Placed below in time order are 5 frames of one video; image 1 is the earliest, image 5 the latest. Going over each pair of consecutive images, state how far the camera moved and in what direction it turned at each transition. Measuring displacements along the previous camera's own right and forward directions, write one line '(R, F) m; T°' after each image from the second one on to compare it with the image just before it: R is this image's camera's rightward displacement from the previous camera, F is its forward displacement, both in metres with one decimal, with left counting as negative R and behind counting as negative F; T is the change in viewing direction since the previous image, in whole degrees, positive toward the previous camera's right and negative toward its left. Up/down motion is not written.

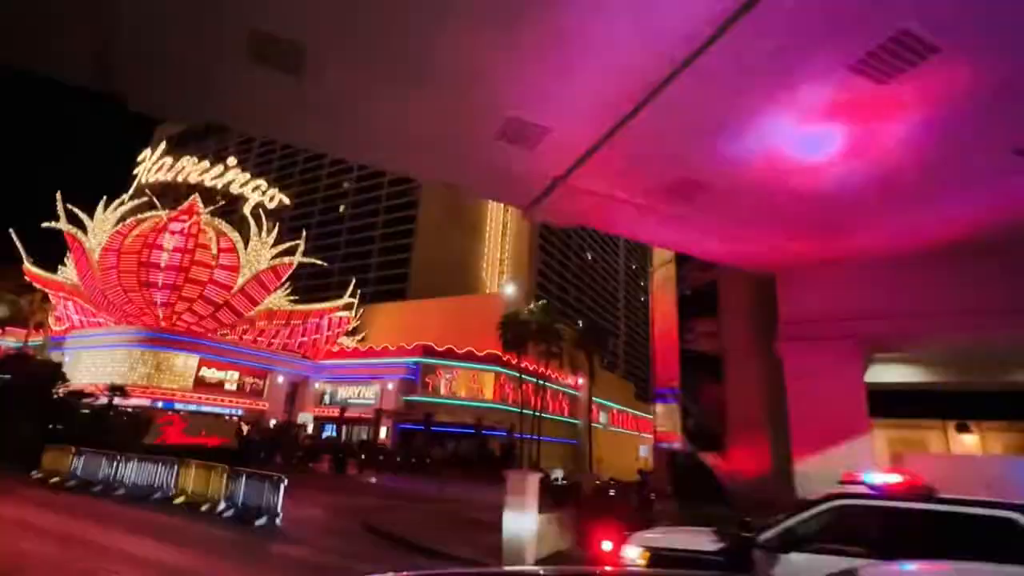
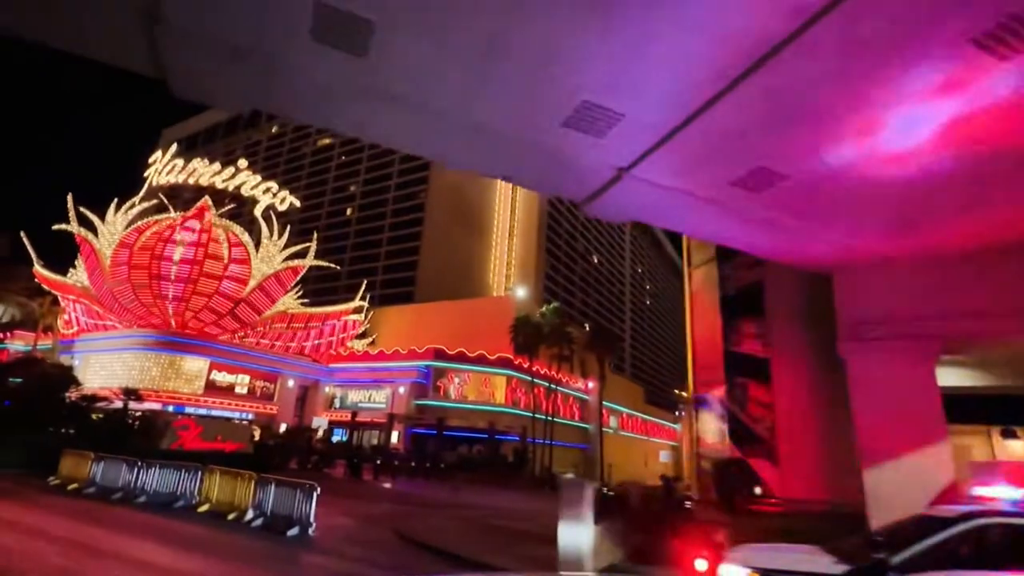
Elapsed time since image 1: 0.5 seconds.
(-0.7, +0.4) m; 0°
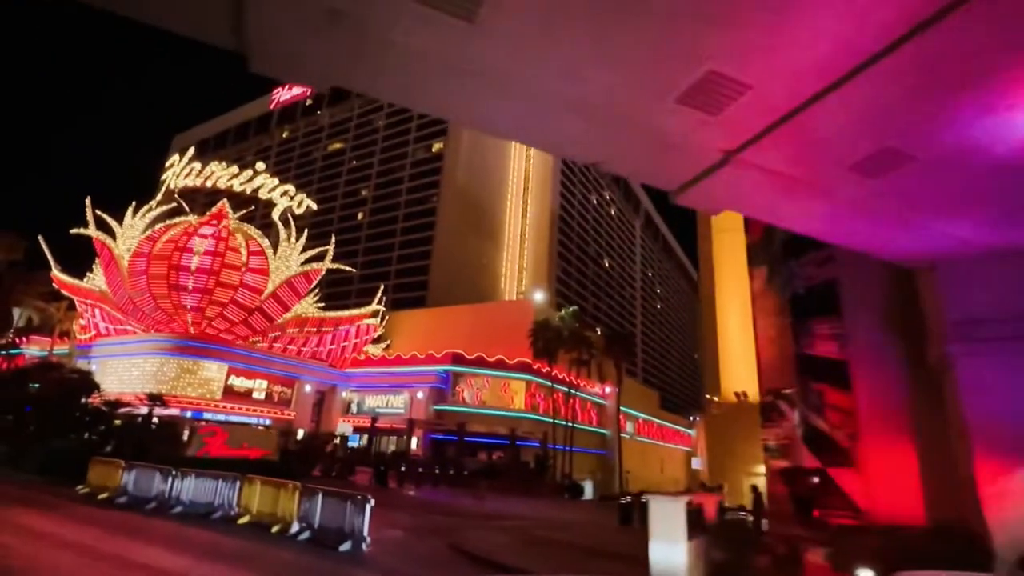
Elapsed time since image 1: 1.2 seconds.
(-0.9, +0.6) m; -1°
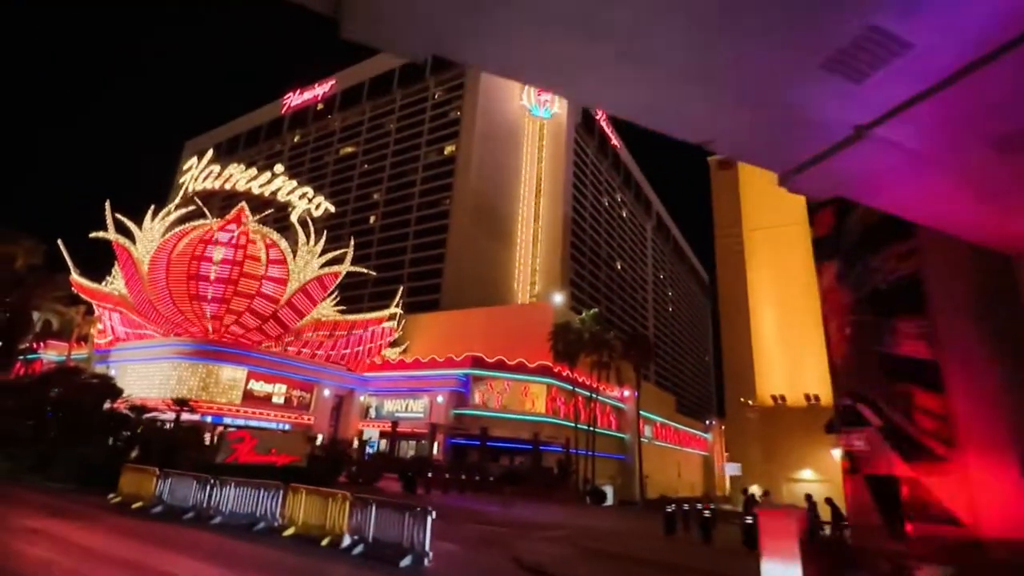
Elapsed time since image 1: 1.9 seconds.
(-0.9, +0.6) m; -1°
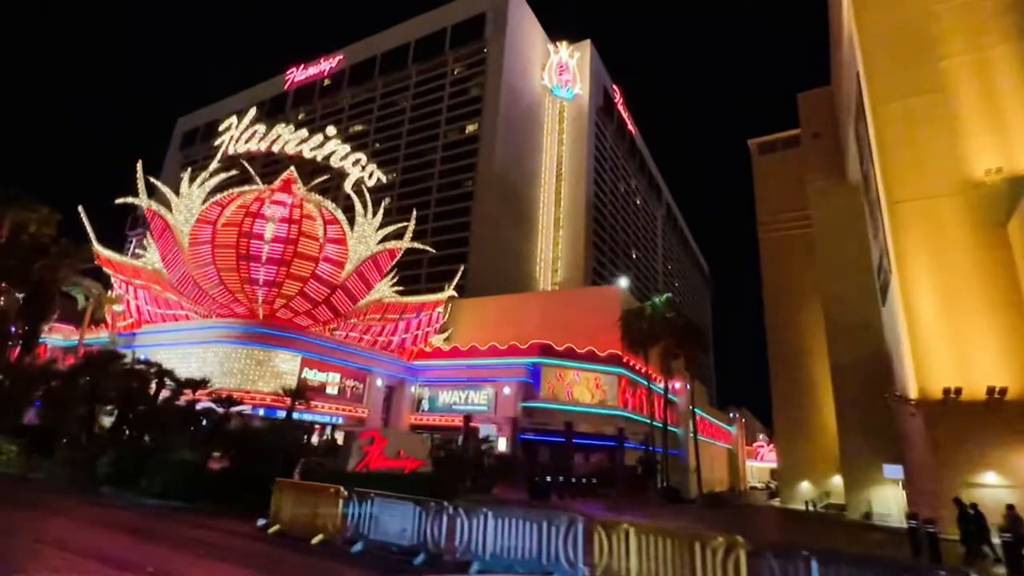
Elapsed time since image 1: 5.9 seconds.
(-5.6, +3.7) m; +2°
